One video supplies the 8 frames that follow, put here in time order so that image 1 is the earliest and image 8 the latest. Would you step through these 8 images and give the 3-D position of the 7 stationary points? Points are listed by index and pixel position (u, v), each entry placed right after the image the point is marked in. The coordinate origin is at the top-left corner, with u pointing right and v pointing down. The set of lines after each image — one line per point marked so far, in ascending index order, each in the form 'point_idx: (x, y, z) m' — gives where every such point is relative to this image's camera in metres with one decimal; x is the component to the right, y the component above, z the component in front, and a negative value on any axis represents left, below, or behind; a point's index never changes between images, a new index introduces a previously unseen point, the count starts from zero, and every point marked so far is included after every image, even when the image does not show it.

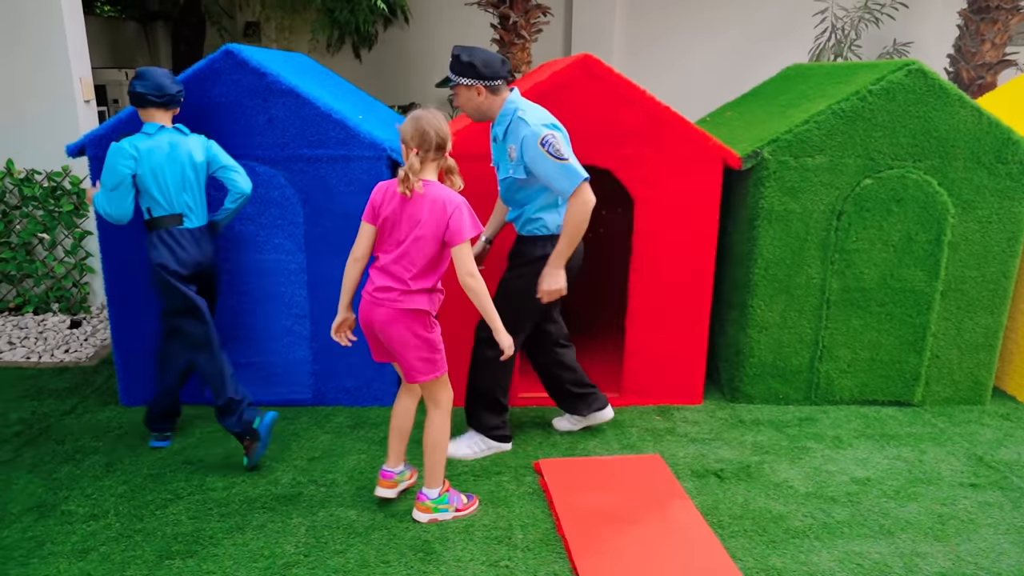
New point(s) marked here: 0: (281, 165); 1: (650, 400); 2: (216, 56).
0: (-1.0, +0.5, +3.2) m
1: (+0.7, -0.5, +3.5) m
2: (-1.2, +1.0, +3.0) m
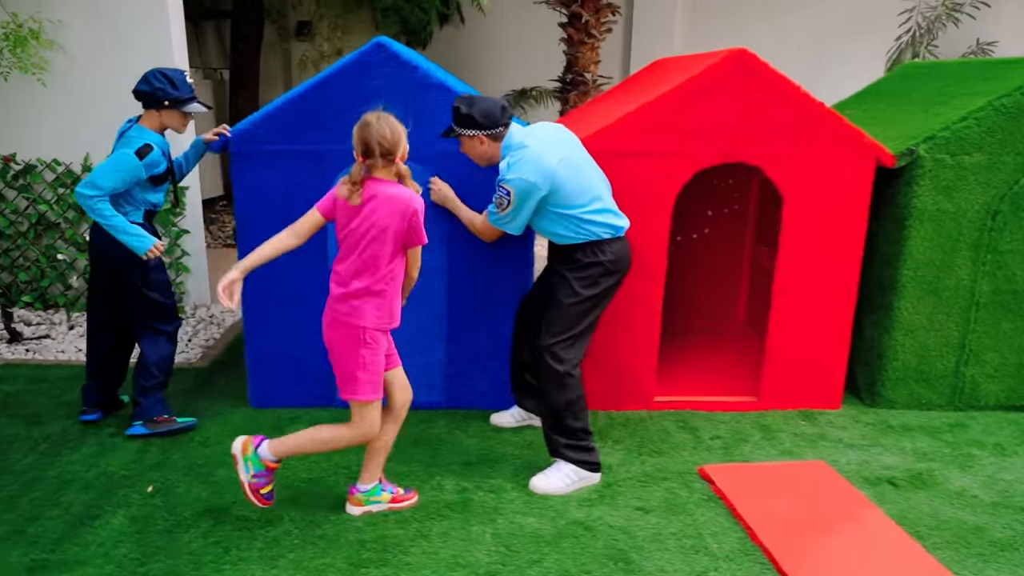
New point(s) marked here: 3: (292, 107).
0: (-0.4, +0.5, +3.1) m
1: (+1.3, -0.6, +3.4) m
2: (-0.6, +1.0, +2.9) m
3: (-0.9, +0.8, +3.0) m
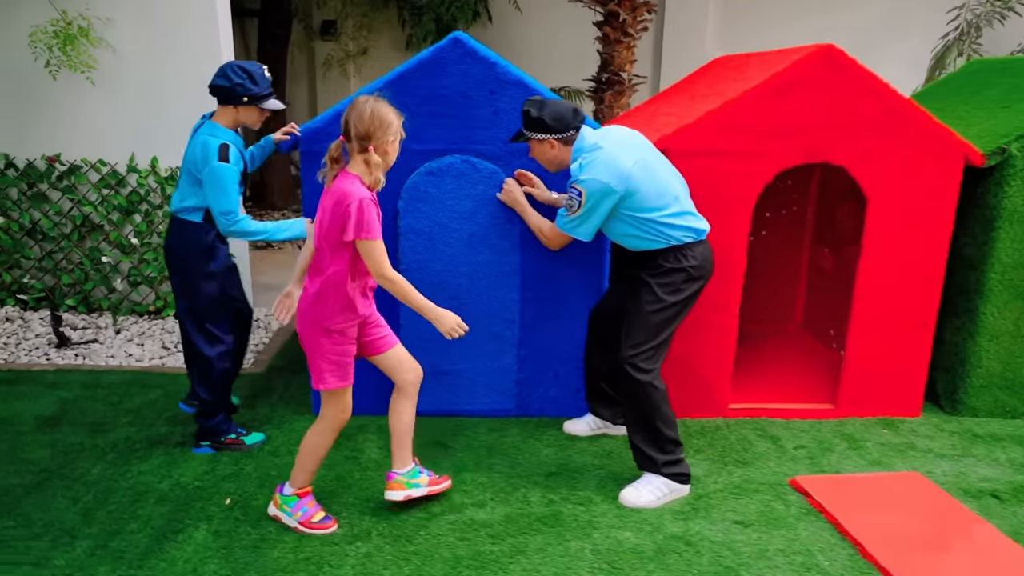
0: (0.0, +0.5, +3.0) m
1: (+1.7, -0.6, +3.3) m
2: (-0.3, +1.0, +2.9) m
3: (-0.6, +0.7, +2.9) m
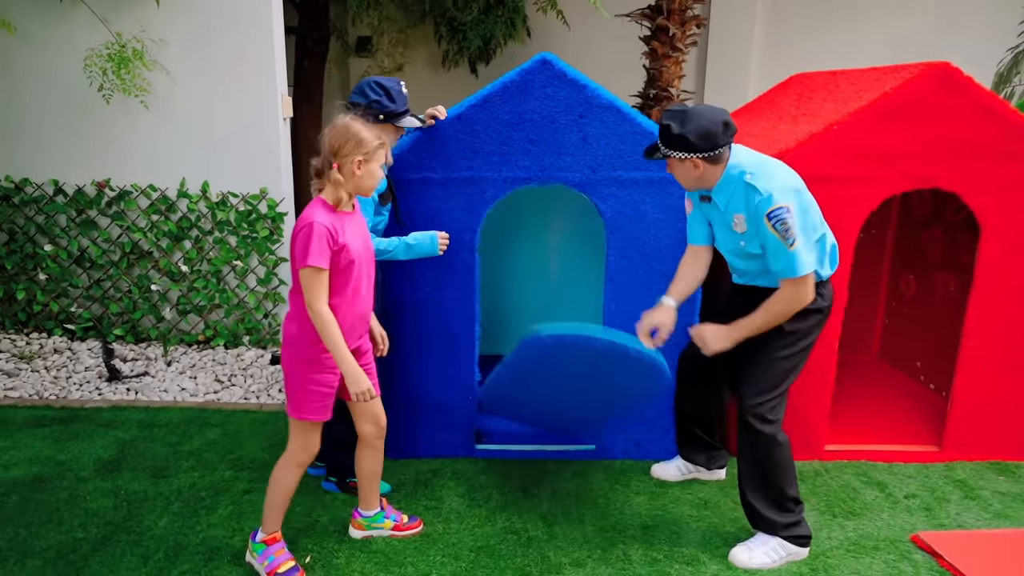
0: (+0.3, +0.4, +2.8) m
1: (+2.0, -0.7, +3.1) m
2: (+0.1, +0.8, +2.7) m
3: (-0.3, +0.6, +2.7) m
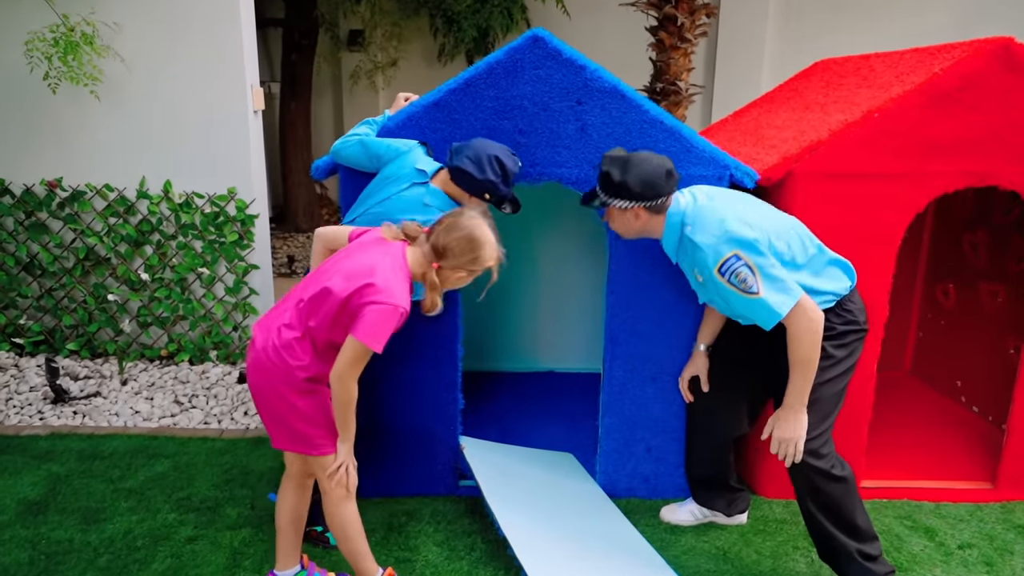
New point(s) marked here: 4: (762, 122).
0: (+0.3, +0.3, +2.4) m
1: (+2.0, -0.8, +2.7) m
2: (0.0, +0.8, +2.3) m
3: (-0.3, +0.6, +2.3) m
4: (+1.1, +0.7, +3.1) m
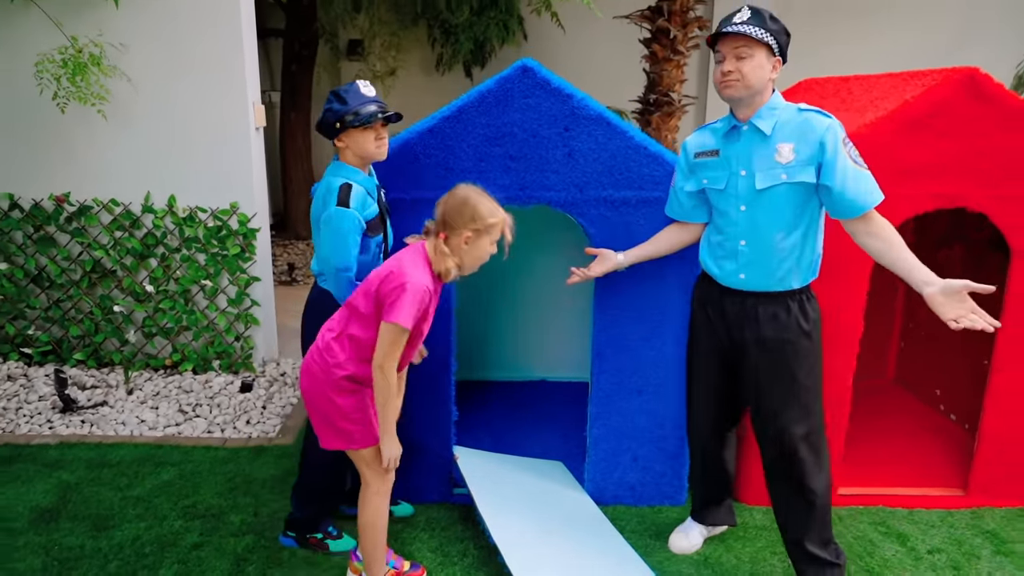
0: (+0.2, +0.3, +2.5) m
1: (+1.9, -0.8, +2.8) m
2: (0.0, +0.7, +2.4) m
3: (-0.3, +0.5, +2.5) m
4: (+1.0, +0.7, +3.2) m
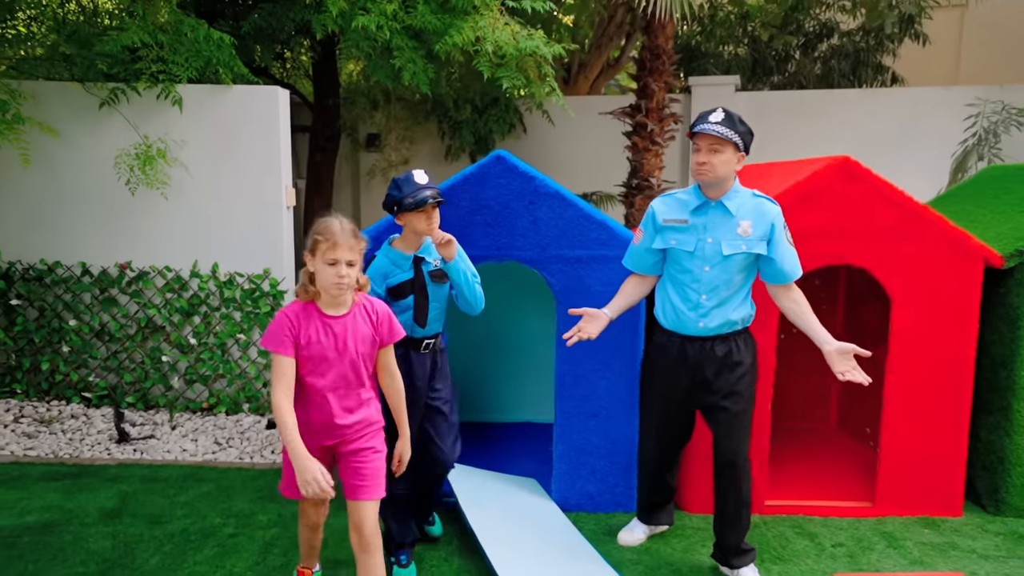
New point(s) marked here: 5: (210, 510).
0: (+0.1, +0.1, +3.2) m
1: (+1.8, -1.0, +3.3) m
2: (-0.1, +0.6, +3.1) m
3: (-0.4, +0.3, +3.2) m
4: (+1.0, +0.4, +3.9) m
5: (-1.4, -1.0, +3.3) m
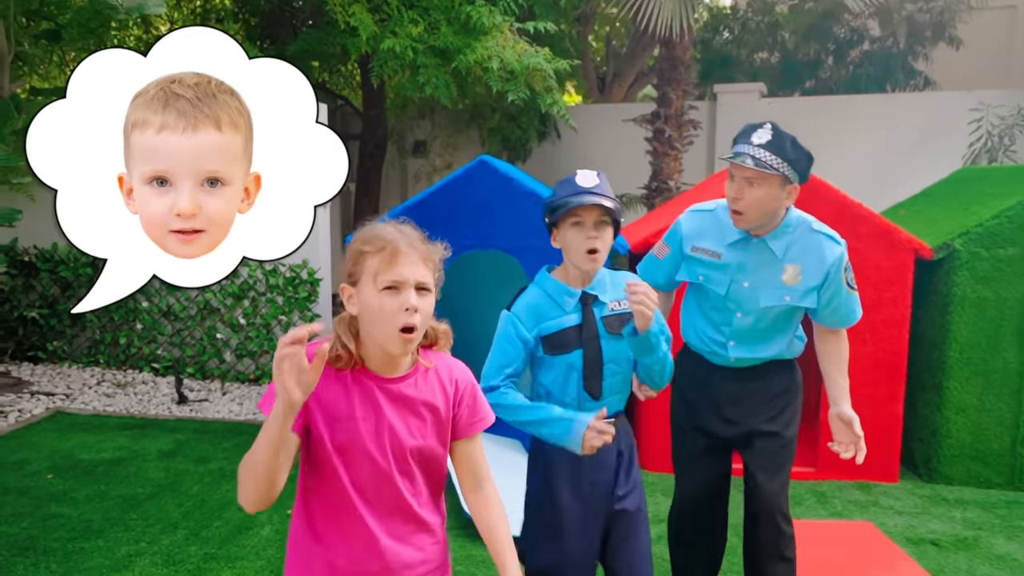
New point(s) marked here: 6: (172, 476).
0: (0.0, +0.2, +3.8) m
1: (+1.7, -1.0, +3.7) m
2: (-0.2, +0.6, +3.7) m
3: (-0.5, +0.4, +3.8) m
4: (+0.9, +0.5, +4.4) m
5: (-1.5, -0.9, +3.9) m
6: (-1.7, -1.0, +3.6) m
